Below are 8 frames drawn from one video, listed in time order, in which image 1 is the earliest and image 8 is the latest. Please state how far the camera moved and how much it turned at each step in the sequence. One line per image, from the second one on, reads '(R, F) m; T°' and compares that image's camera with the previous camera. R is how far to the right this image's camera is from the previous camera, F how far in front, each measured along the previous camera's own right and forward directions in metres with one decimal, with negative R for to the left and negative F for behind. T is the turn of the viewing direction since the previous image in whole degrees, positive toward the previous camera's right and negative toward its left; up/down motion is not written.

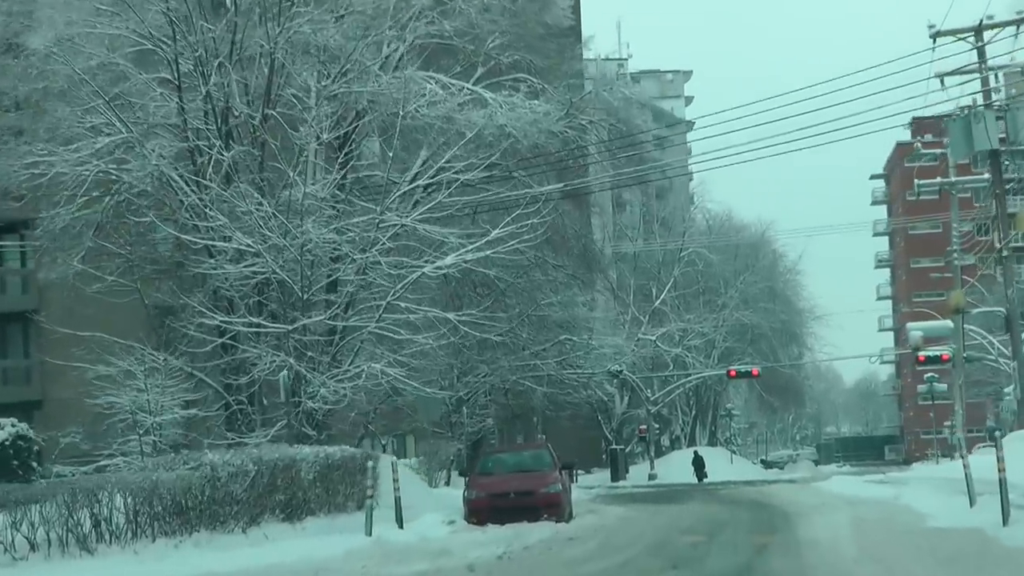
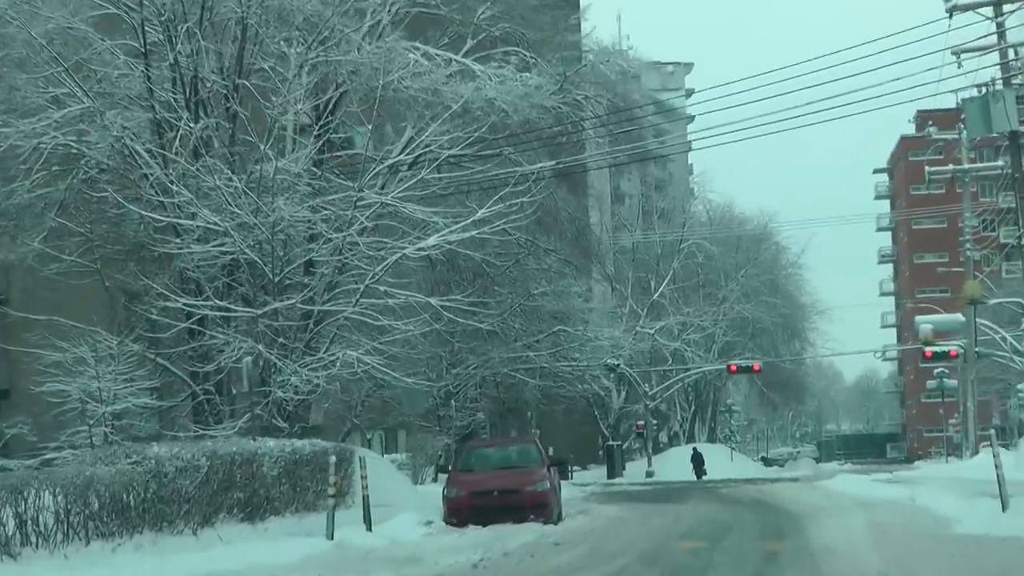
(+0.1, +1.7) m; 0°
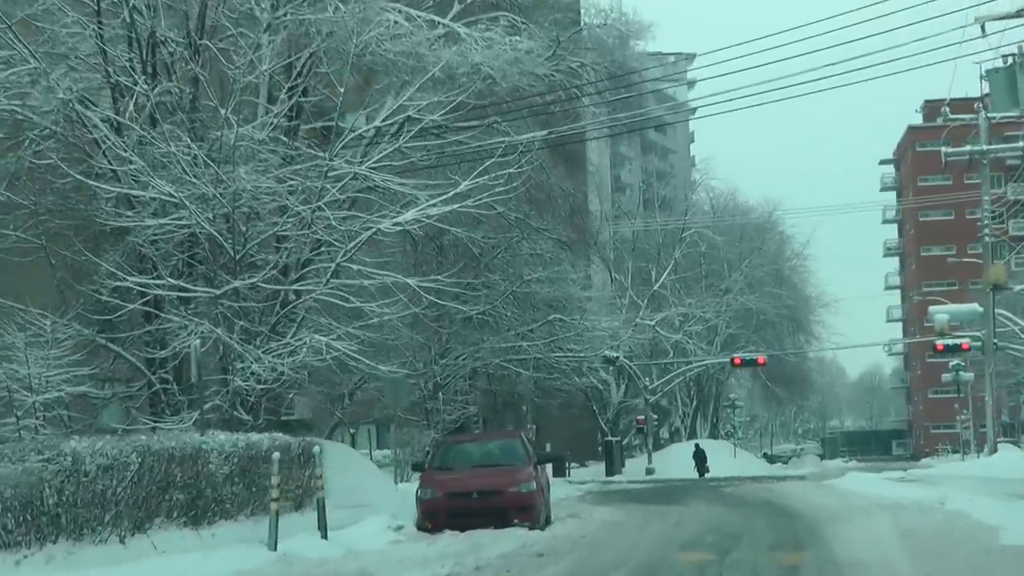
(+0.2, +2.1) m; 0°
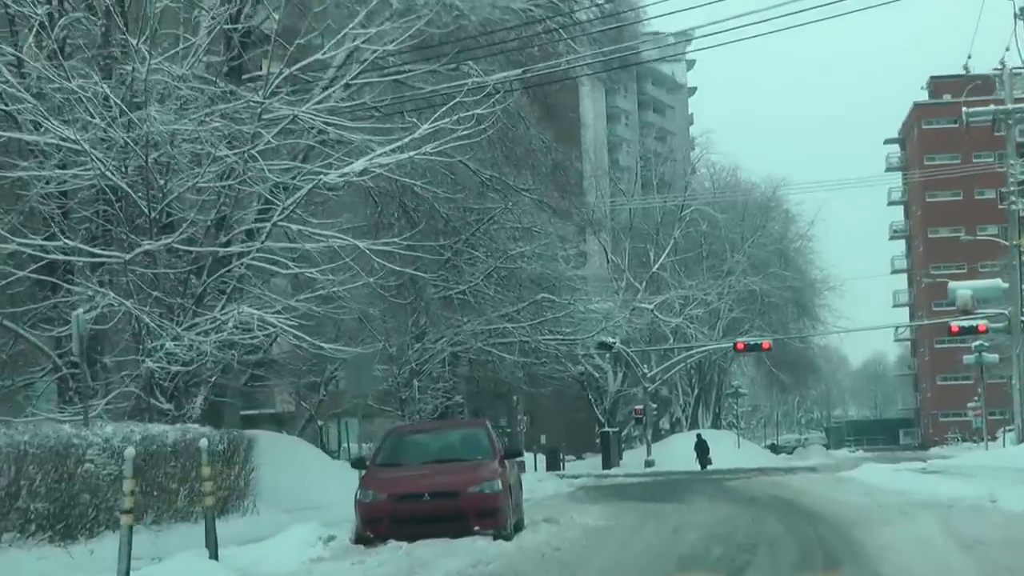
(+0.3, +3.2) m; 0°
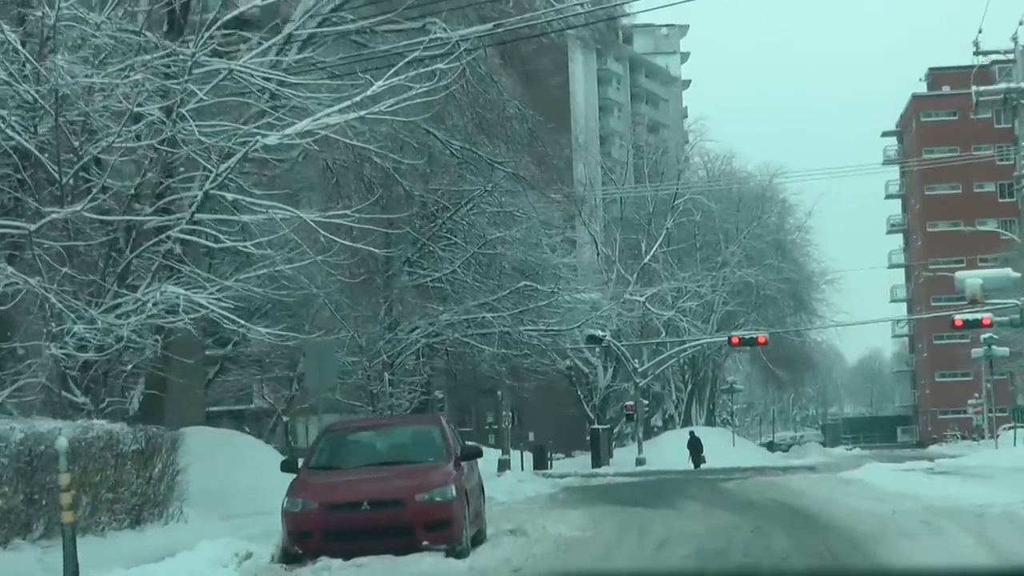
(+0.2, +2.2) m; 0°
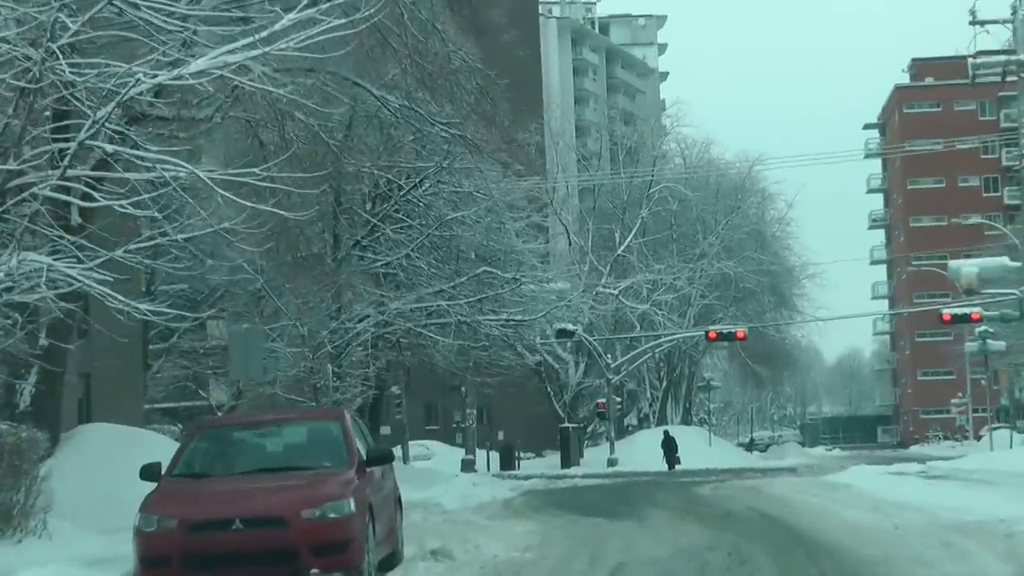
(+0.3, +2.5) m; +1°
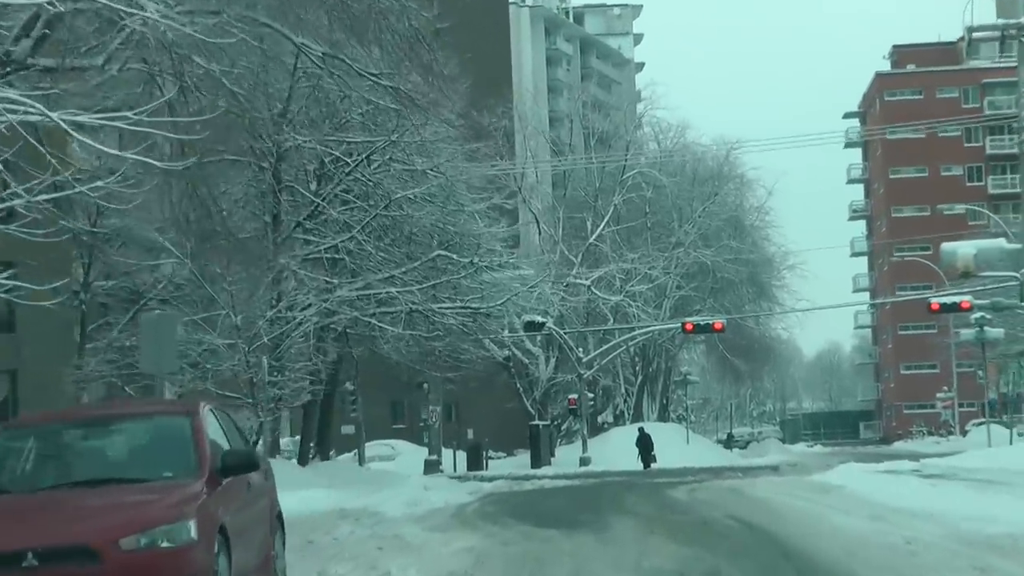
(+0.3, +2.4) m; +1°
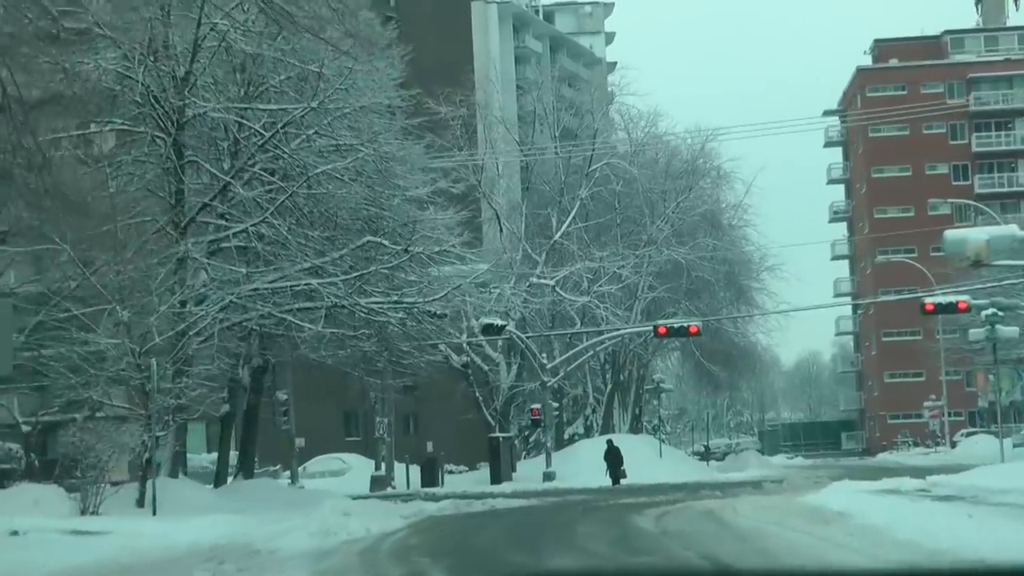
(+0.4, +3.7) m; +1°
